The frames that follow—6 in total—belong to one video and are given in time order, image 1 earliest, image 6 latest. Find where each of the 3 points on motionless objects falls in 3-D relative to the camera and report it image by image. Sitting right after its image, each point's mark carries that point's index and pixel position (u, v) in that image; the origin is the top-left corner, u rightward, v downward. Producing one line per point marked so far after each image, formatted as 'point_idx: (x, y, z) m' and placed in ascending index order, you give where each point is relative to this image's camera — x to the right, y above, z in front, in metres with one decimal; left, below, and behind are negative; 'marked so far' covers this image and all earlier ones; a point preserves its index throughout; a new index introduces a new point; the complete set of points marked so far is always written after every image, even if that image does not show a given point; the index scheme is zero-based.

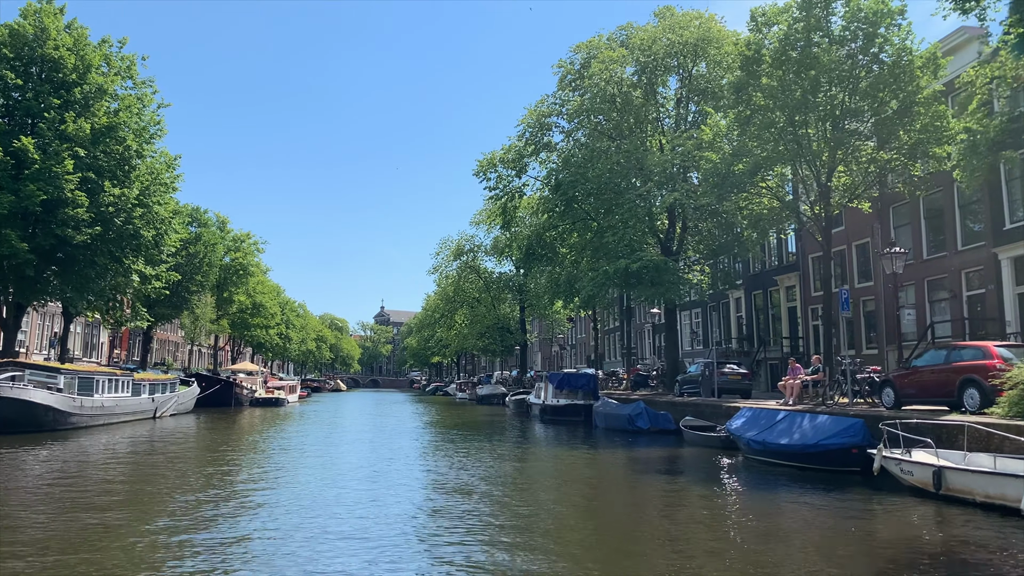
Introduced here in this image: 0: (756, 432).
0: (+5.5, -3.2, +16.8) m
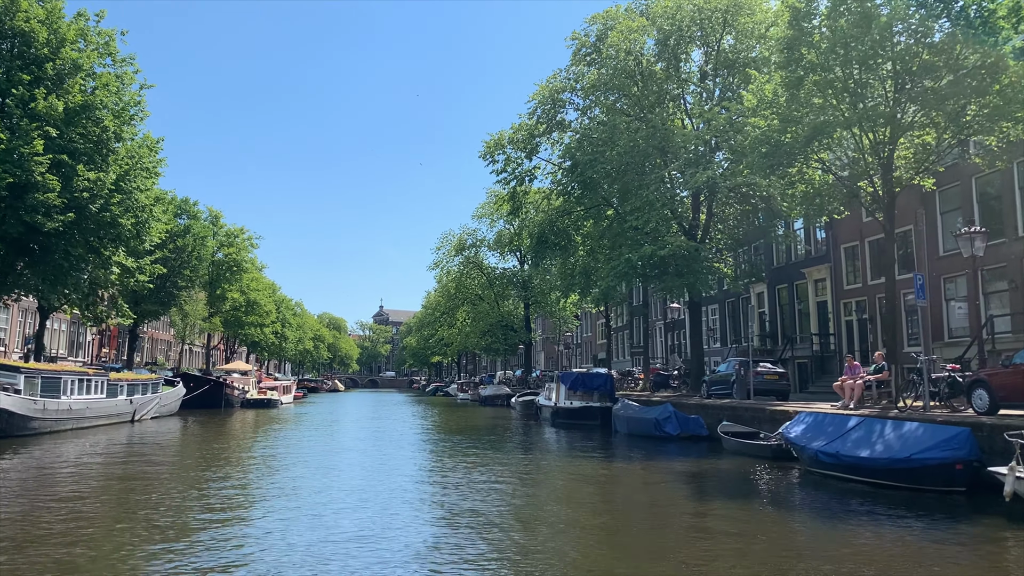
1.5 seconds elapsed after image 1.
0: (+5.9, -2.9, +14.1) m
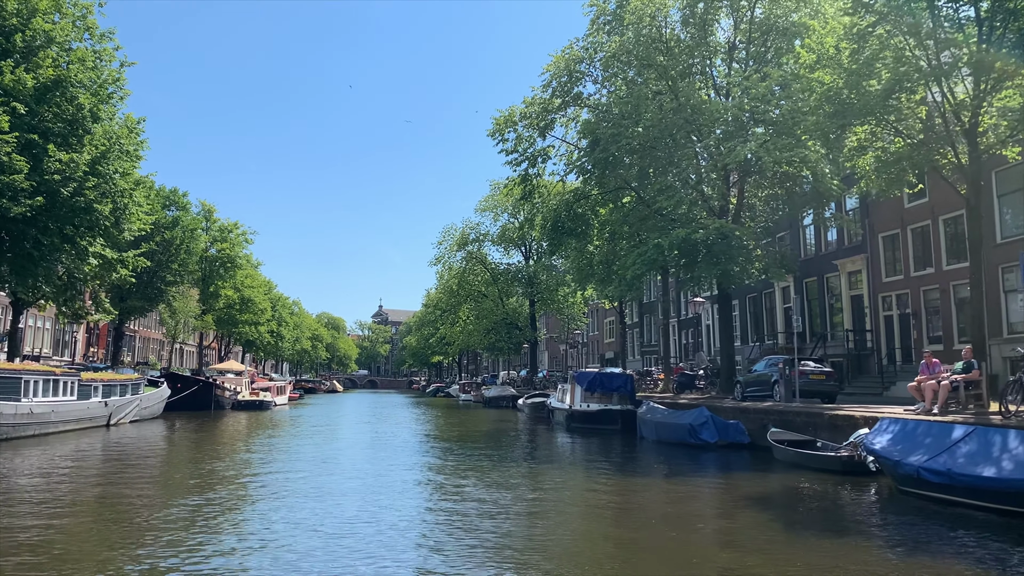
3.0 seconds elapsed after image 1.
0: (+6.3, -2.6, +11.5) m
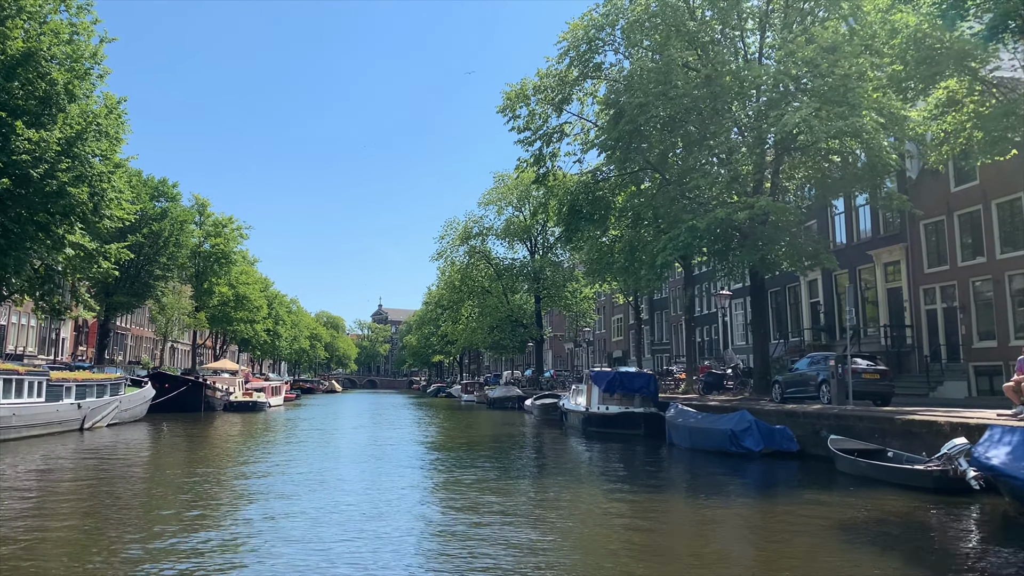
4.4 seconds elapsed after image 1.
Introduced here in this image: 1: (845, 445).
0: (+6.7, -2.3, +9.2) m
1: (+6.6, -3.1, +14.9) m
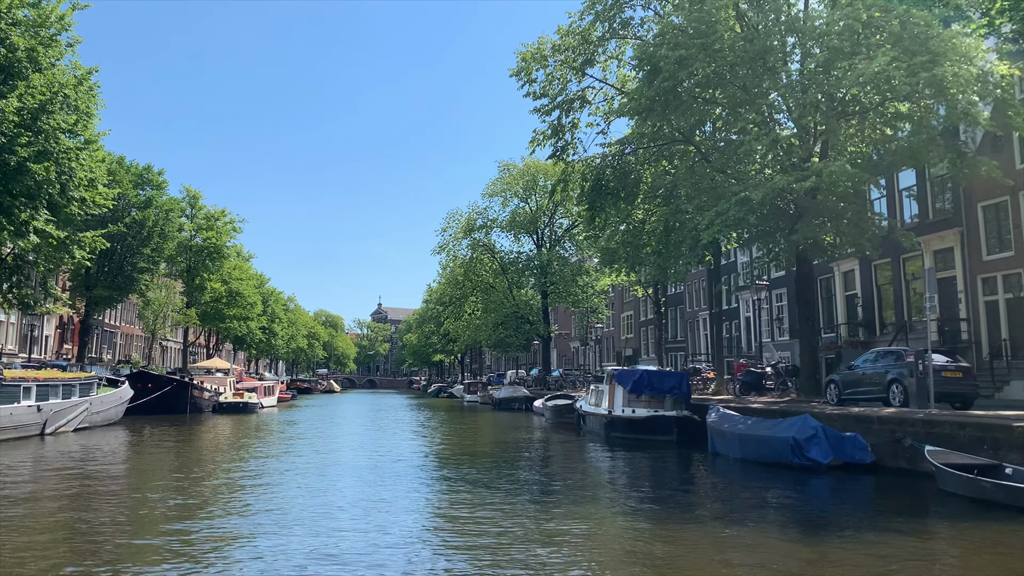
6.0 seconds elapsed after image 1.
0: (+7.1, -1.9, +6.4) m
1: (+7.0, -2.7, +12.1) m
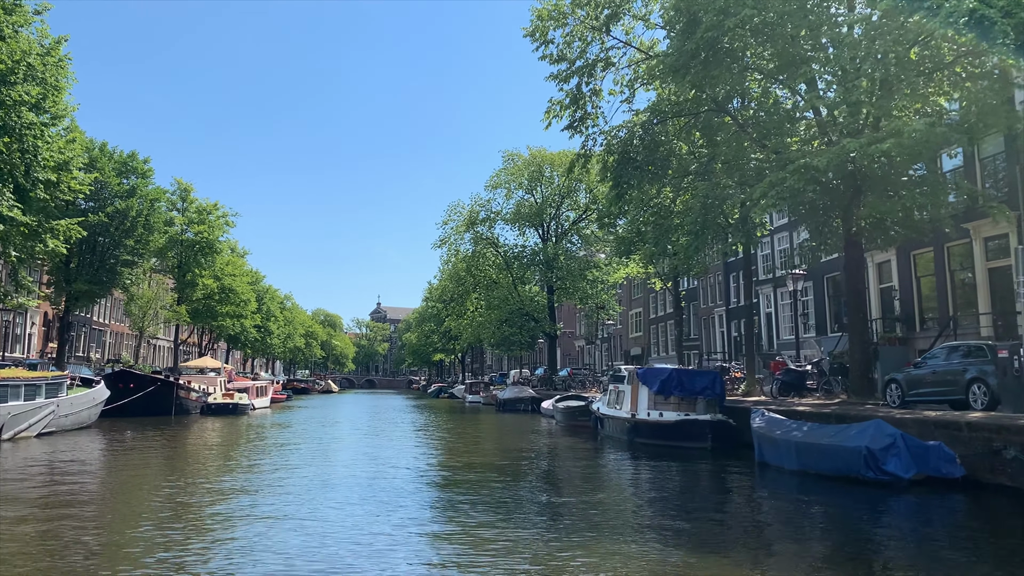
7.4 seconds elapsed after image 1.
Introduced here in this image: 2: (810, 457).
0: (+7.5, -1.6, +4.0) m
1: (+7.4, -2.4, +9.7) m
2: (+5.6, -3.2, +14.3) m
